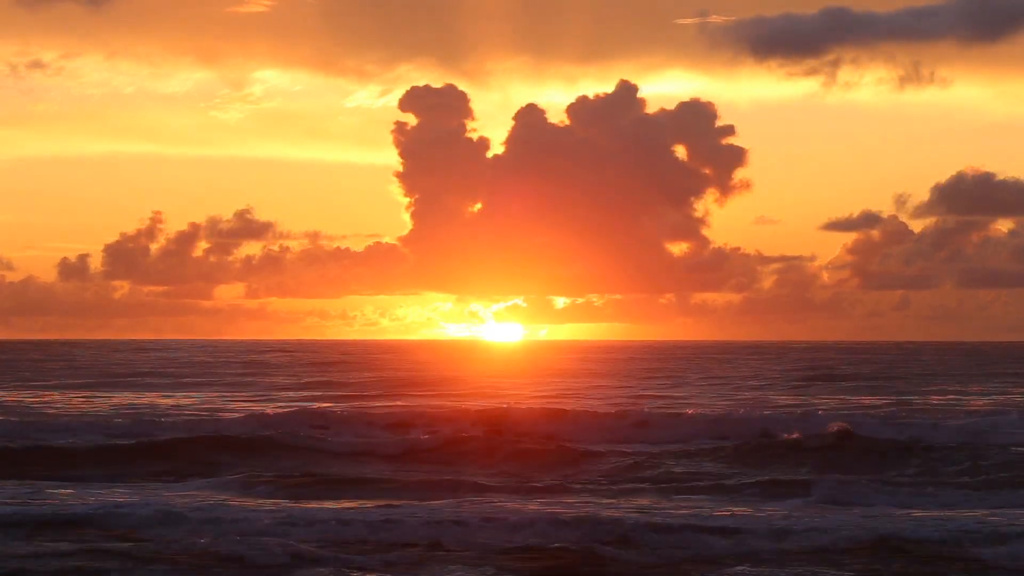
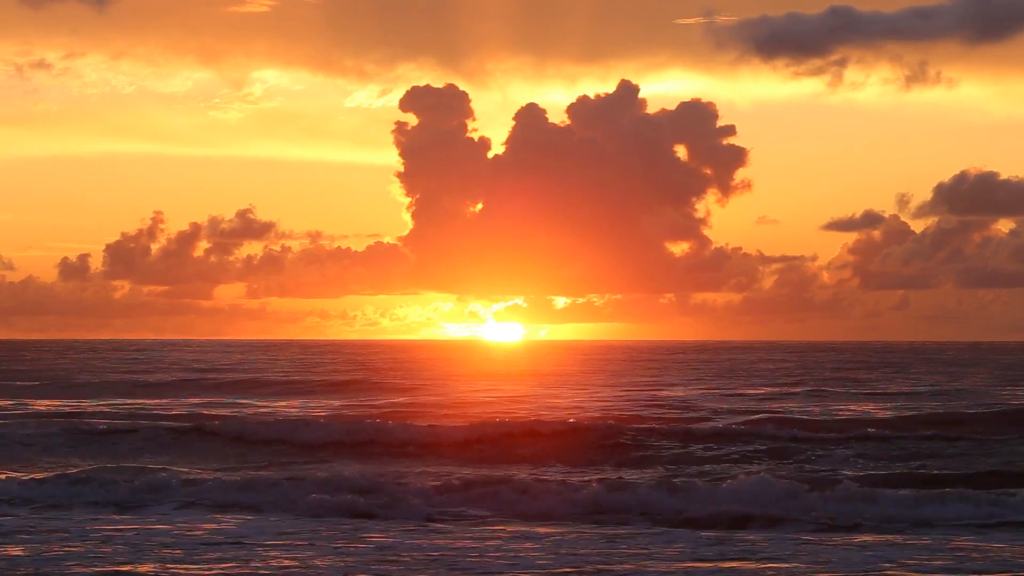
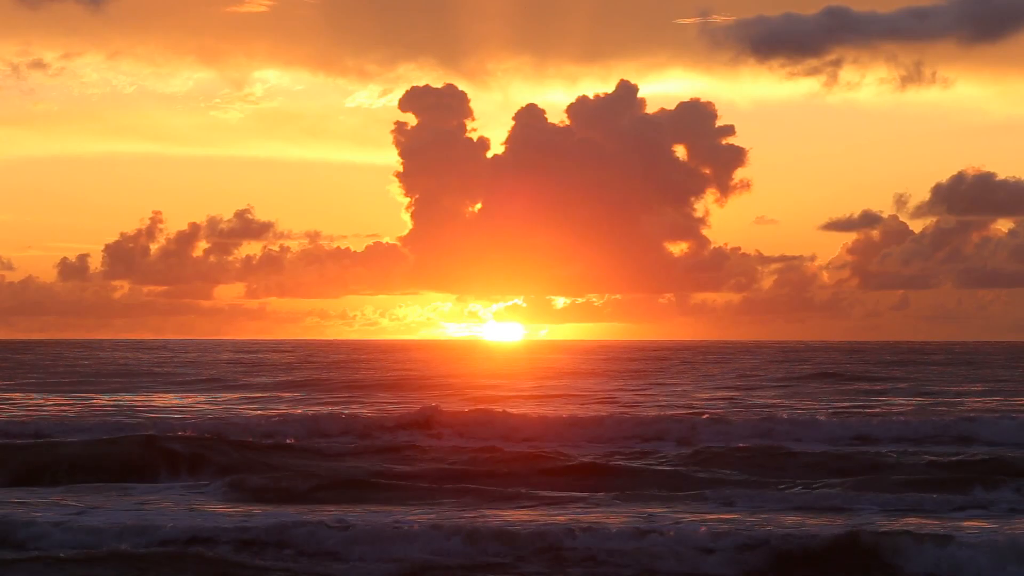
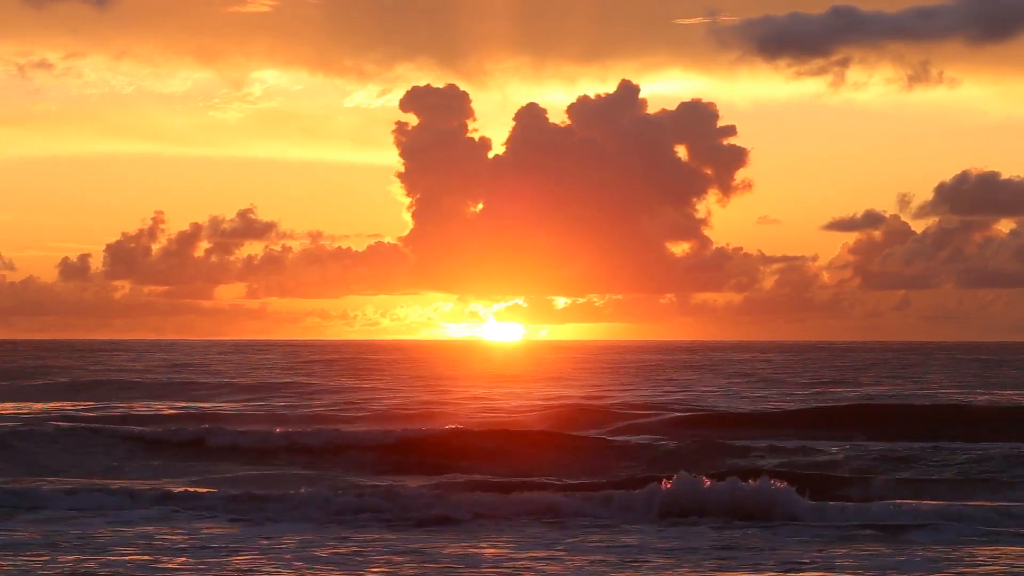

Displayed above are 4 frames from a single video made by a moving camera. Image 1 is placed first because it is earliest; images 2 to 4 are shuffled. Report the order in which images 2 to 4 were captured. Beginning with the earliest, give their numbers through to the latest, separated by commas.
3, 2, 4
